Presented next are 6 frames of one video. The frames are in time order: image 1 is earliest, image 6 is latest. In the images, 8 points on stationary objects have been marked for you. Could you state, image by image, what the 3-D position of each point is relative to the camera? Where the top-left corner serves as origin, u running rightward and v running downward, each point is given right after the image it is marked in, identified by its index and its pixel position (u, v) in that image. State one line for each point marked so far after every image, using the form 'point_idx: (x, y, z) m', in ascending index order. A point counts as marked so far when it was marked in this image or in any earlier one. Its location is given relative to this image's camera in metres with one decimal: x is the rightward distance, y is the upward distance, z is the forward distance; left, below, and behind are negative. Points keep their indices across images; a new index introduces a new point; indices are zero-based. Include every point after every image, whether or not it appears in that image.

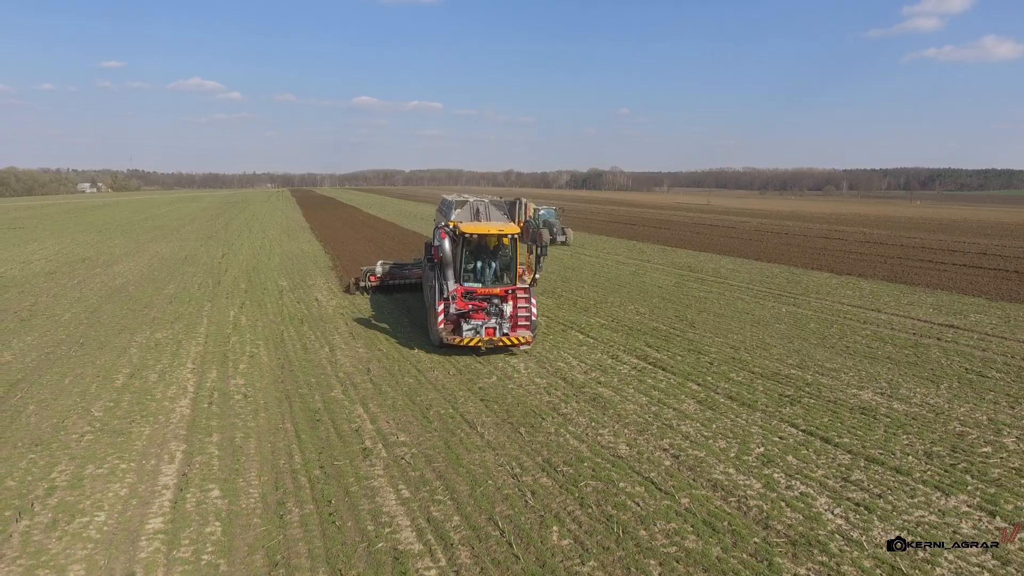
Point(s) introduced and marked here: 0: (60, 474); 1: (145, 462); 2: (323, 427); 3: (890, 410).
0: (-4.6, -1.9, +6.8) m
1: (-4.0, -1.8, +7.0) m
2: (-2.3, -1.7, +8.0) m
3: (+5.1, -1.6, +8.8) m
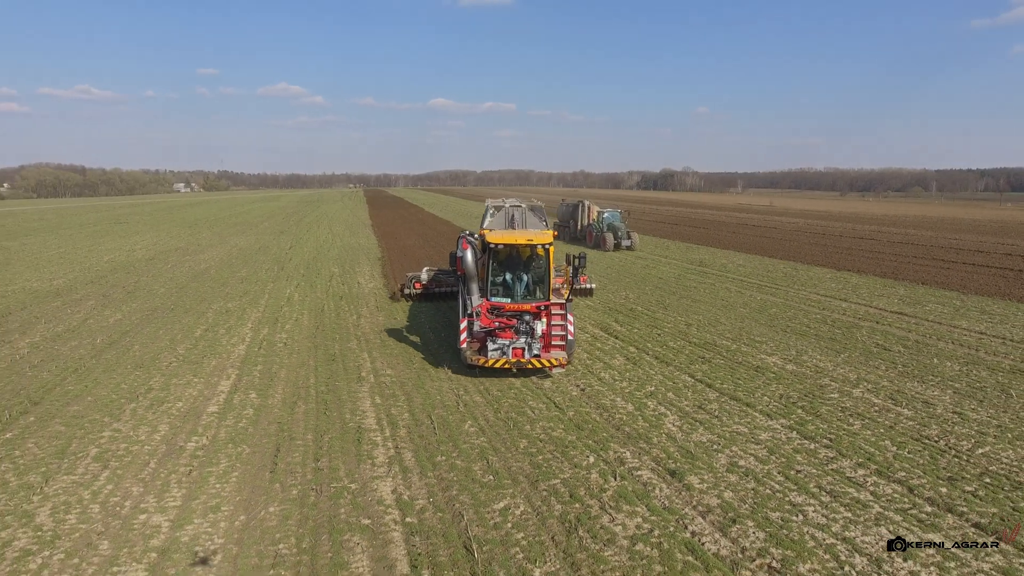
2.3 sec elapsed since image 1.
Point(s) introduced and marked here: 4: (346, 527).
0: (-5.4, -1.4, +9.9) m
1: (-4.7, -1.4, +10.1) m
2: (-2.9, -1.3, +10.9) m
3: (+4.5, -1.4, +10.9) m
4: (-1.5, -2.1, +5.8) m
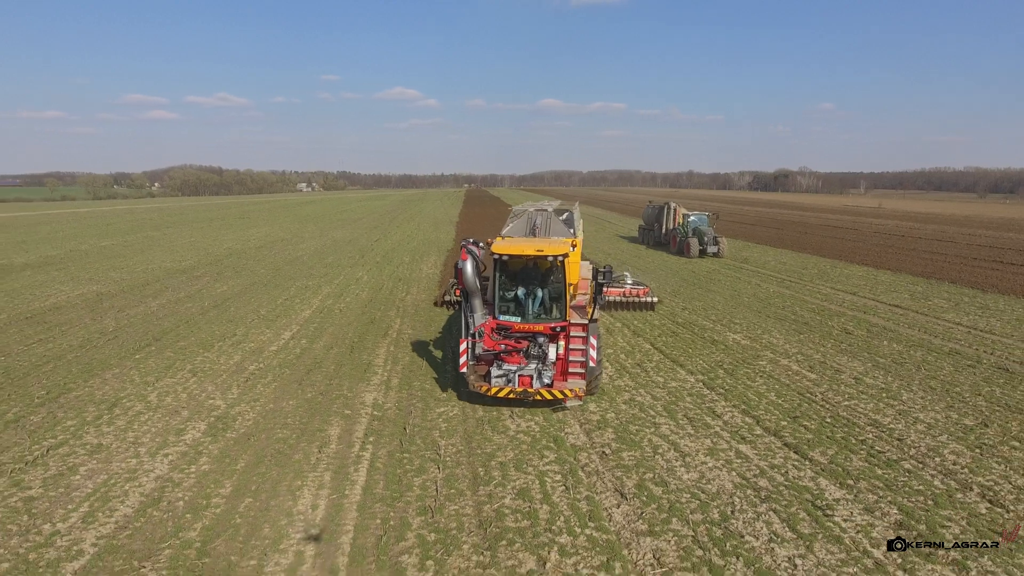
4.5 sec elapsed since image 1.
0: (-5.6, -0.9, +13.4) m
1: (-4.8, -0.9, +13.4) m
2: (-3.0, -0.8, +13.9) m
3: (+4.4, -1.1, +12.7) m
4: (-2.4, -1.7, +8.6) m
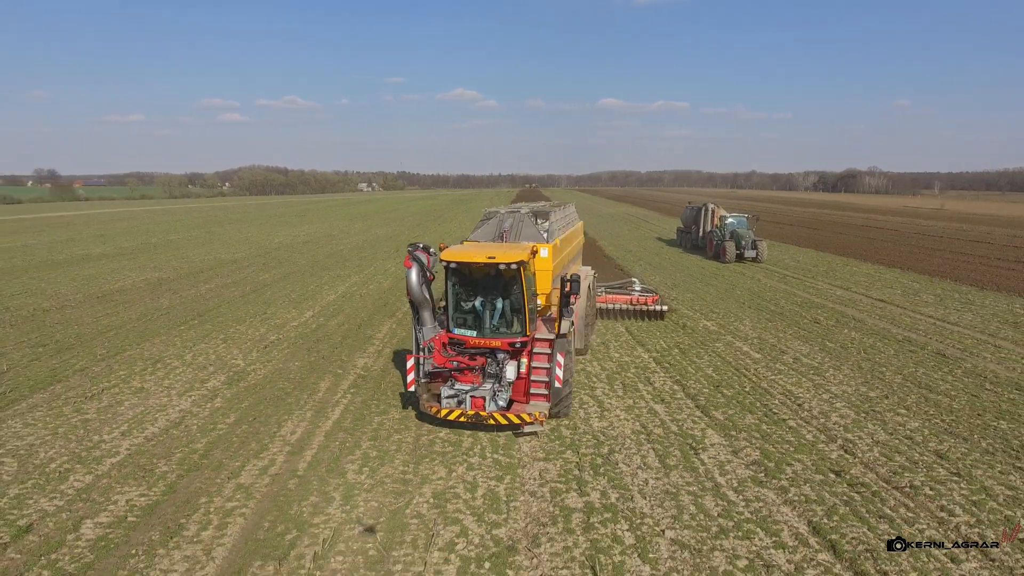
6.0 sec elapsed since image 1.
0: (-5.7, -0.5, +15.5) m
1: (-5.0, -0.5, +15.5) m
2: (-3.1, -0.5, +15.8) m
3: (+4.1, -0.9, +14.0) m
4: (-3.0, -1.4, +10.5) m
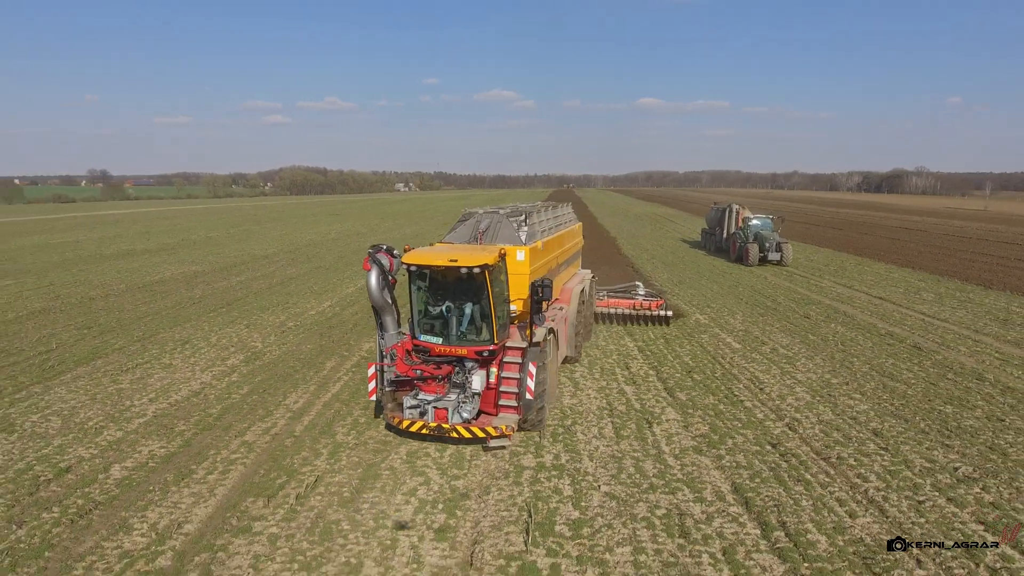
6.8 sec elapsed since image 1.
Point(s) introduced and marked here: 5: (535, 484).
0: (-5.6, -0.3, +16.7) m
1: (-4.9, -0.3, +16.7) m
2: (-3.0, -0.3, +16.9) m
3: (+4.1, -0.8, +14.7) m
4: (-3.1, -1.2, +11.6) m
5: (+0.2, -2.0, +6.8) m
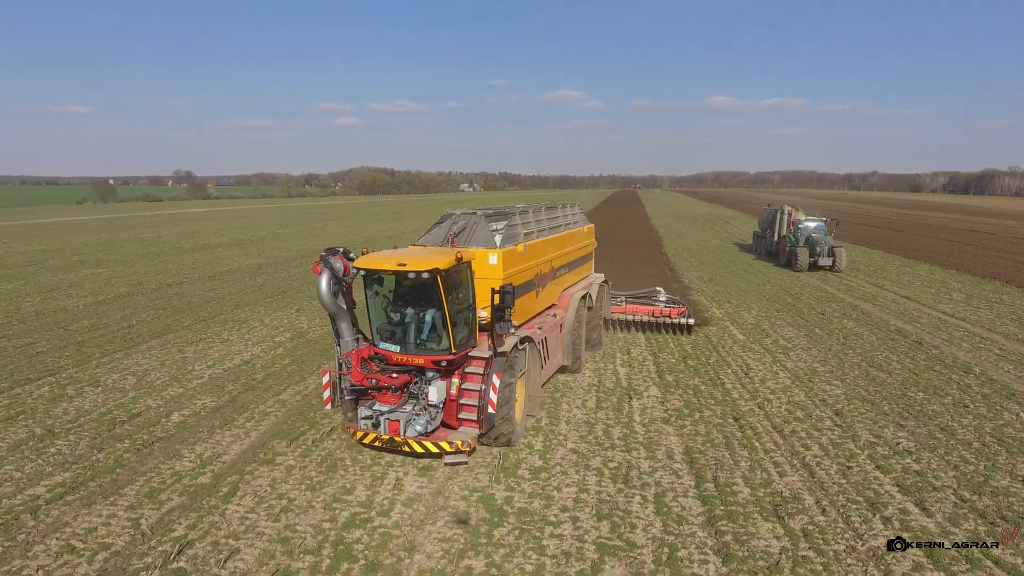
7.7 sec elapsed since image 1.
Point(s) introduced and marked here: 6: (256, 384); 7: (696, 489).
0: (-4.8, 0.0, +18.4) m
1: (-4.1, -0.1, +18.3) m
2: (-2.2, -0.1, +18.3) m
3: (+4.6, -0.7, +15.4) m
4: (-2.9, -1.0, +13.1) m
5: (0.0, -1.8, +7.9) m
6: (-3.9, -1.5, +10.0) m
7: (+1.9, -2.1, +6.7) m
